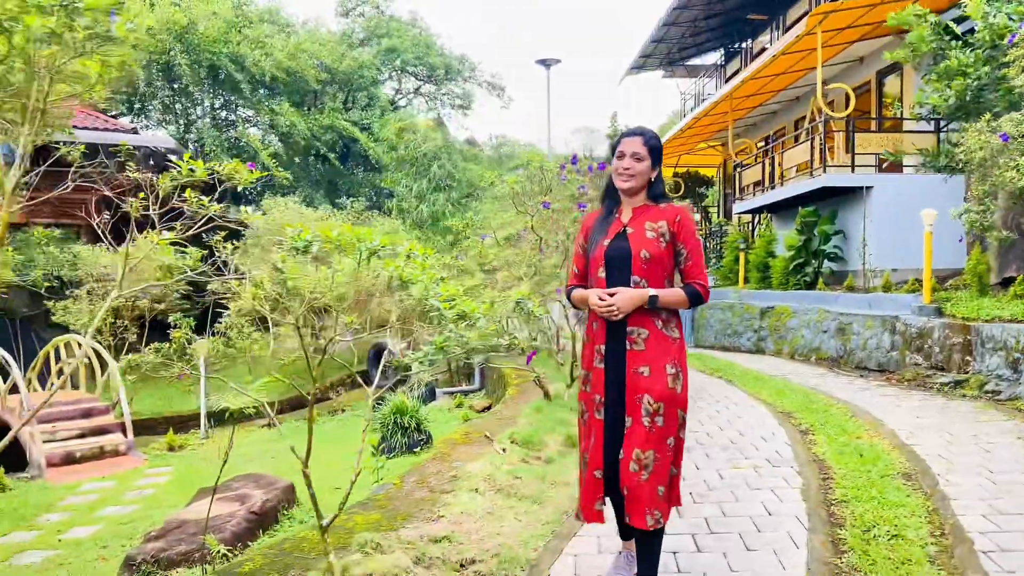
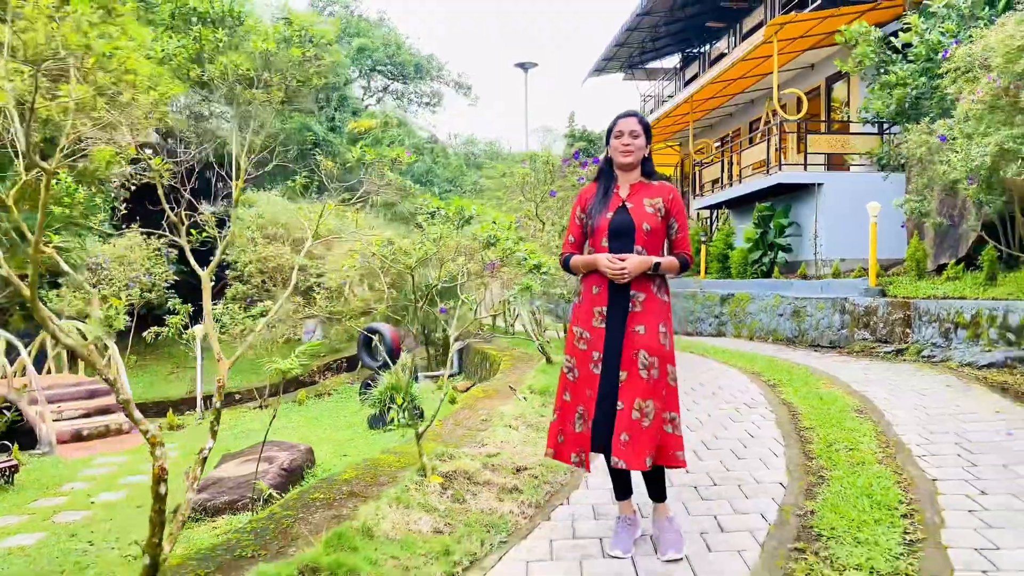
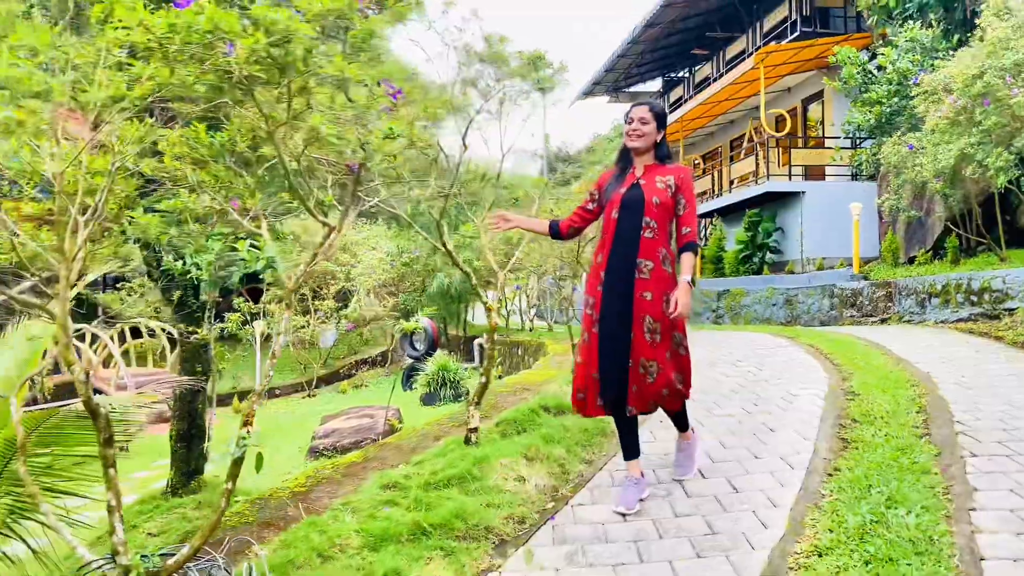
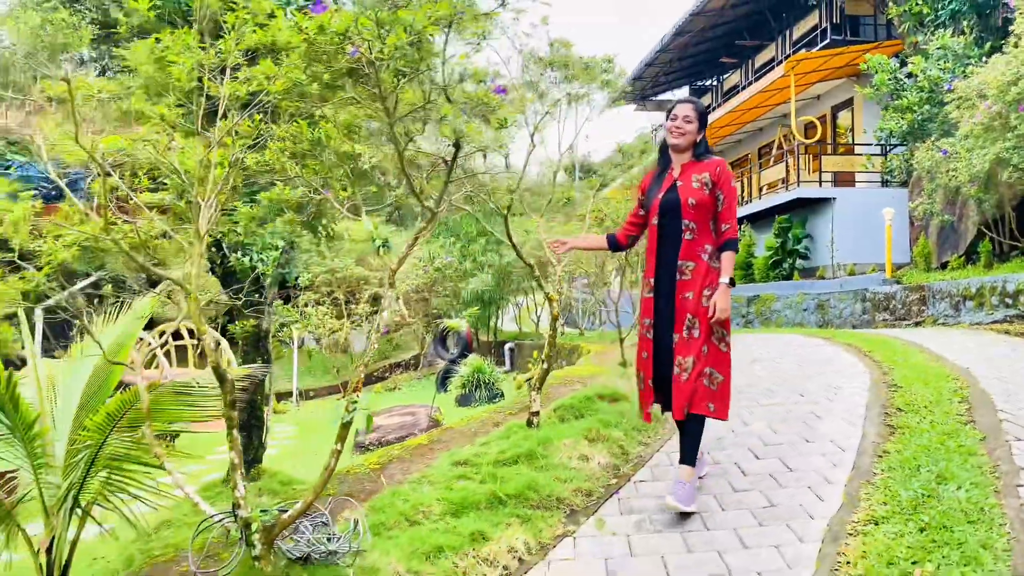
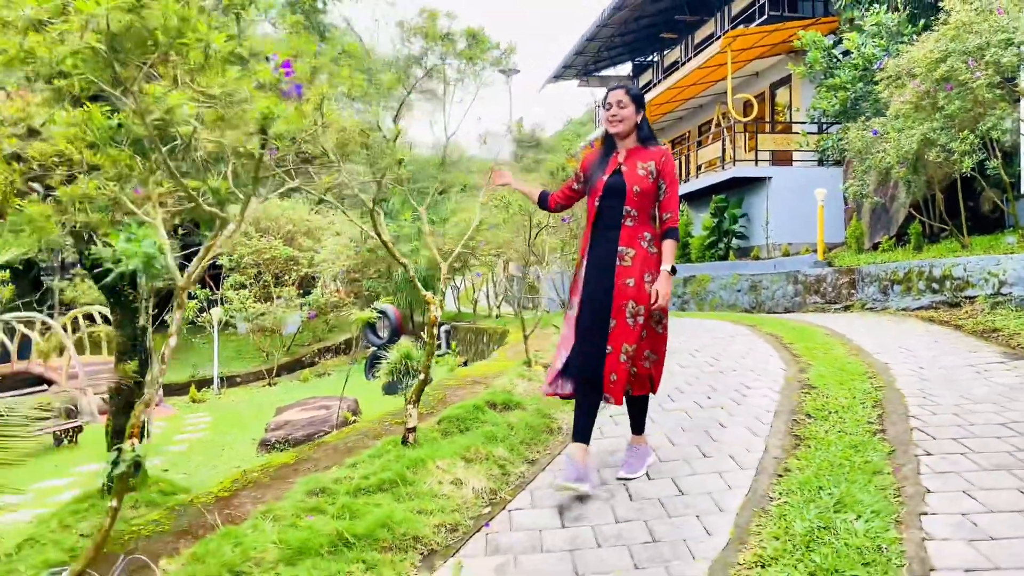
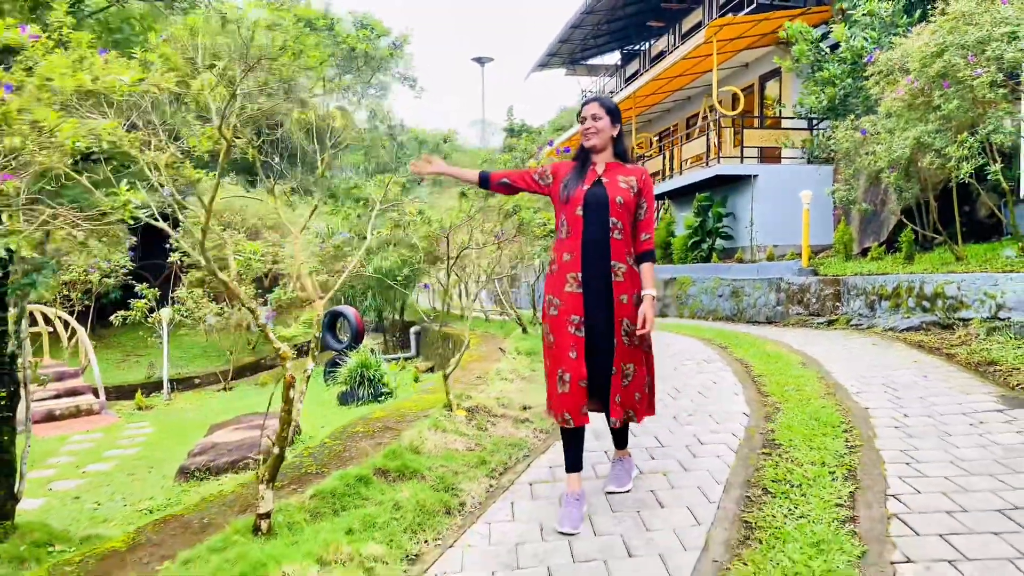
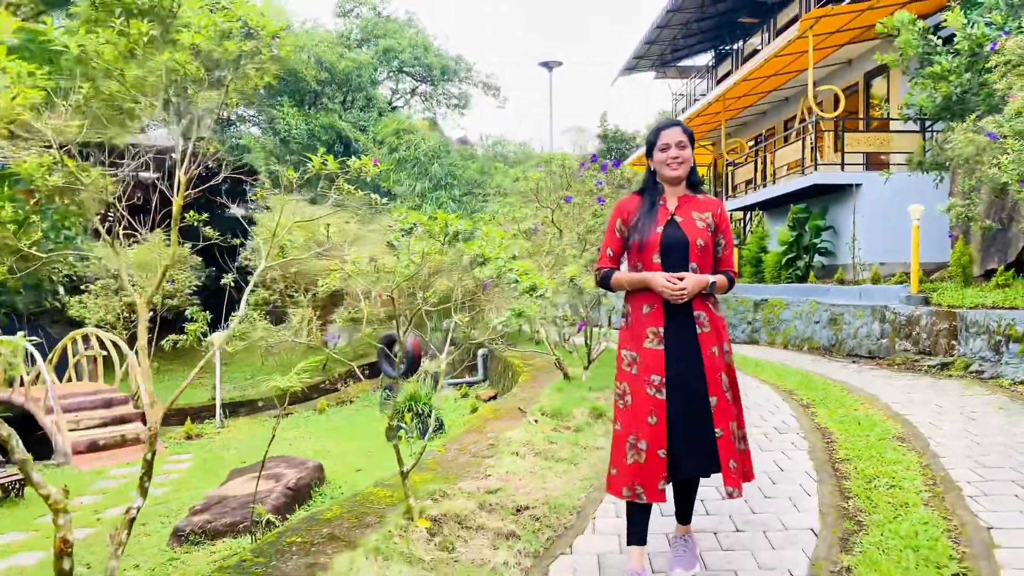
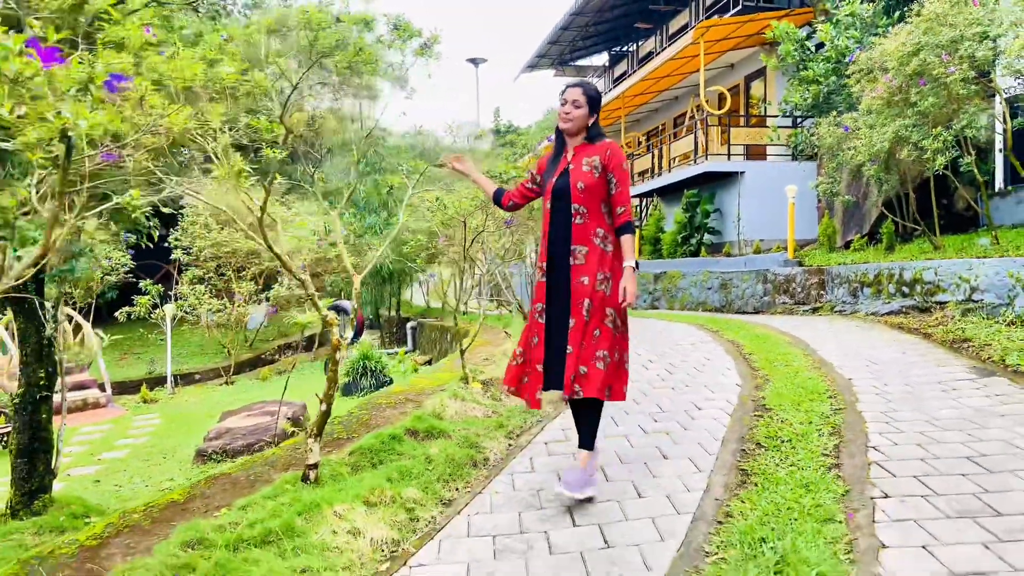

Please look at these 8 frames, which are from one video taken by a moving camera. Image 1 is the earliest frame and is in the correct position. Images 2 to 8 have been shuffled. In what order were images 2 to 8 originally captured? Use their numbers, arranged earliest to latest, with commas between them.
7, 2, 6, 8, 5, 3, 4
